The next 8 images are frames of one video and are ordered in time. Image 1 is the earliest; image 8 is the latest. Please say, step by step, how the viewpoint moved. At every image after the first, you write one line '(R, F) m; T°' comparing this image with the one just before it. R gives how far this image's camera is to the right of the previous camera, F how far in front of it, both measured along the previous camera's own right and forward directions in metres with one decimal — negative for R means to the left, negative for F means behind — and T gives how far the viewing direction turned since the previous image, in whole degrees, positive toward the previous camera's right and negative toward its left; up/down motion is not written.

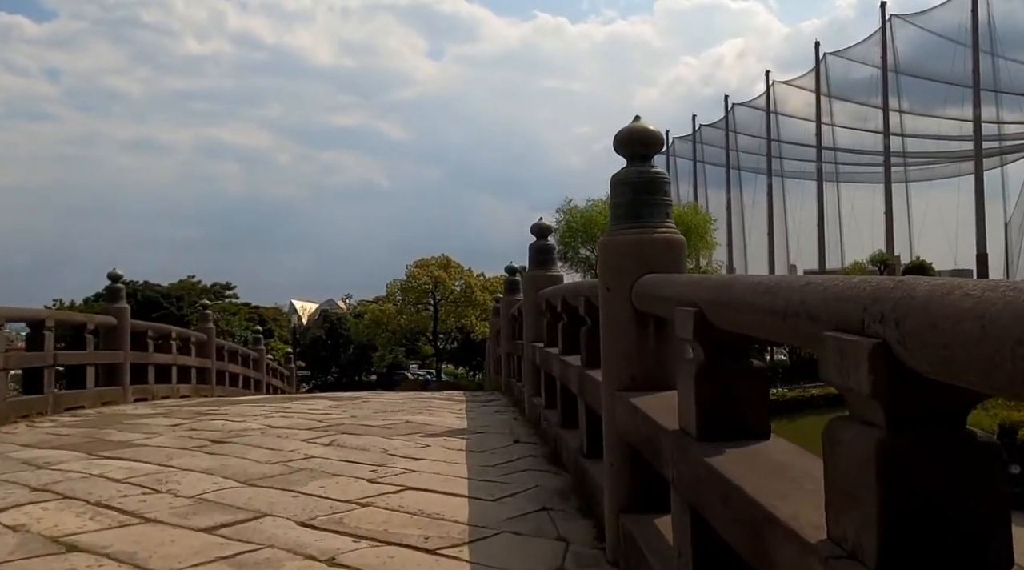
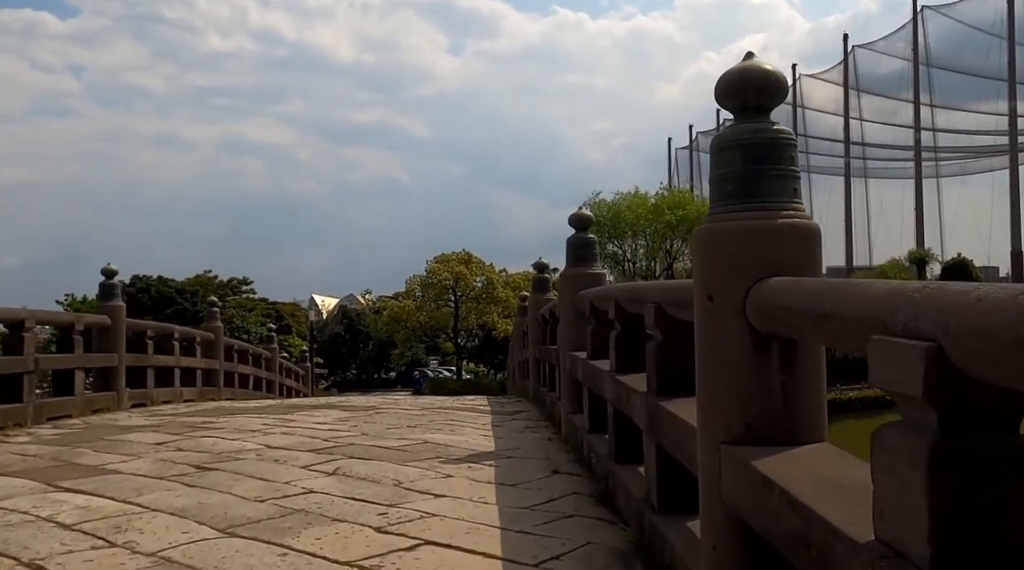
(-0.1, +0.8) m; -1°
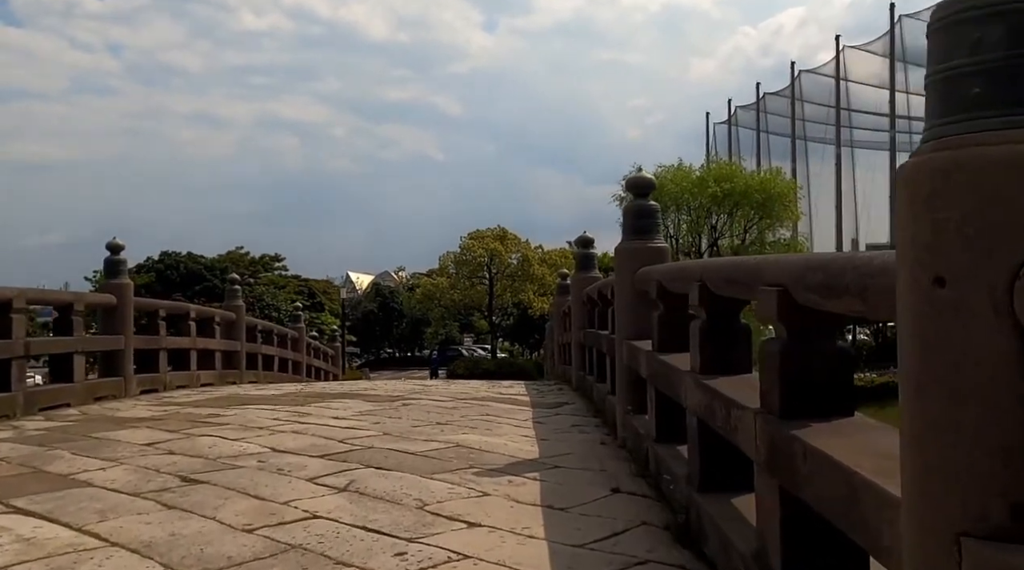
(-0.1, +0.8) m; -2°
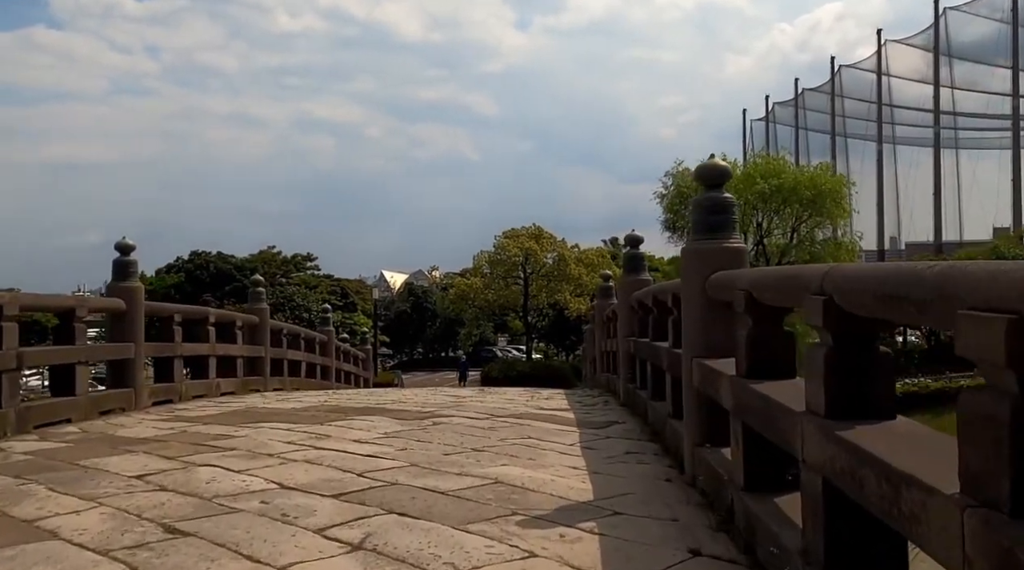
(-0.1, +0.7) m; -2°
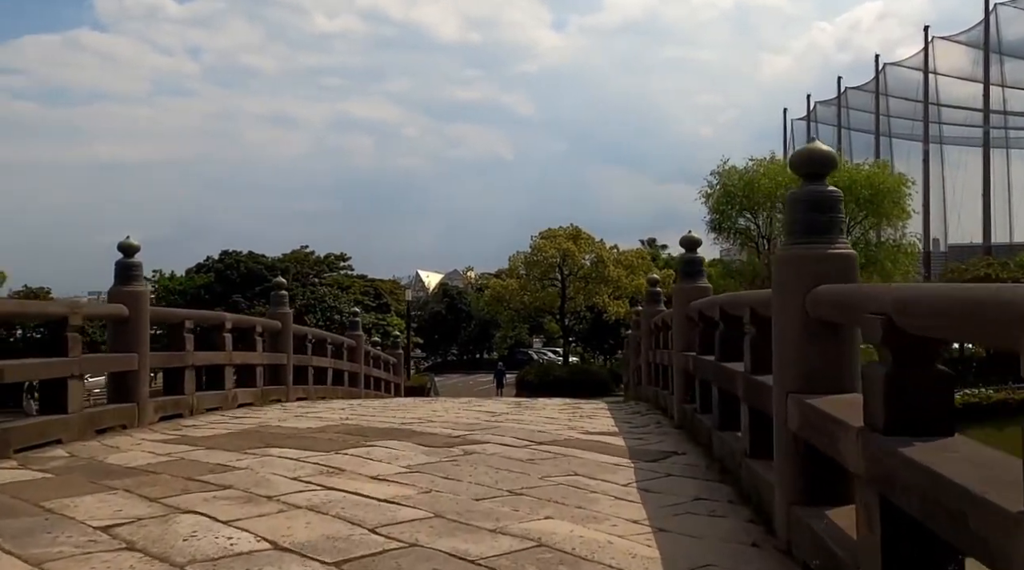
(0.0, +0.7) m; -2°
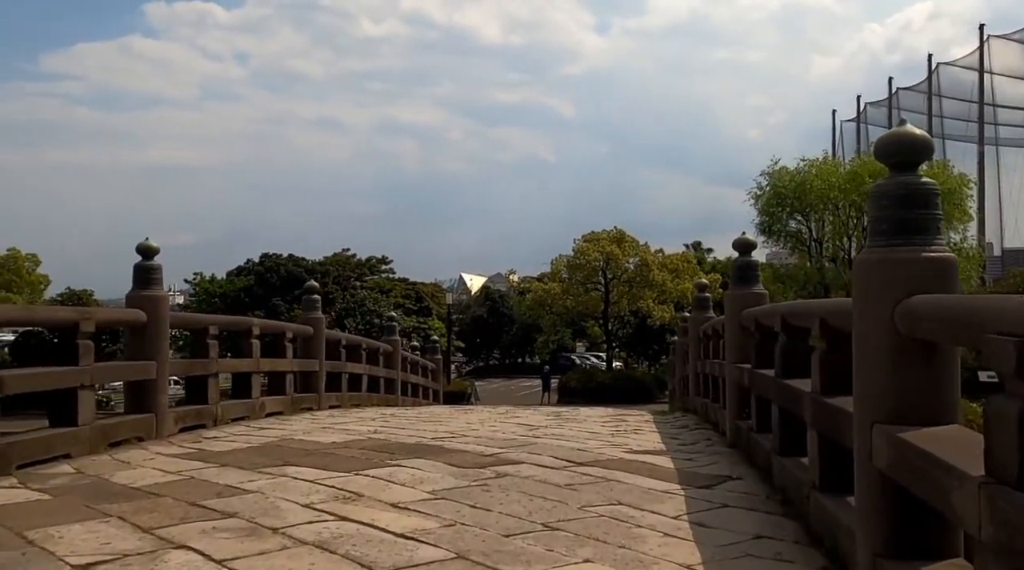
(0.0, +0.4) m; -3°
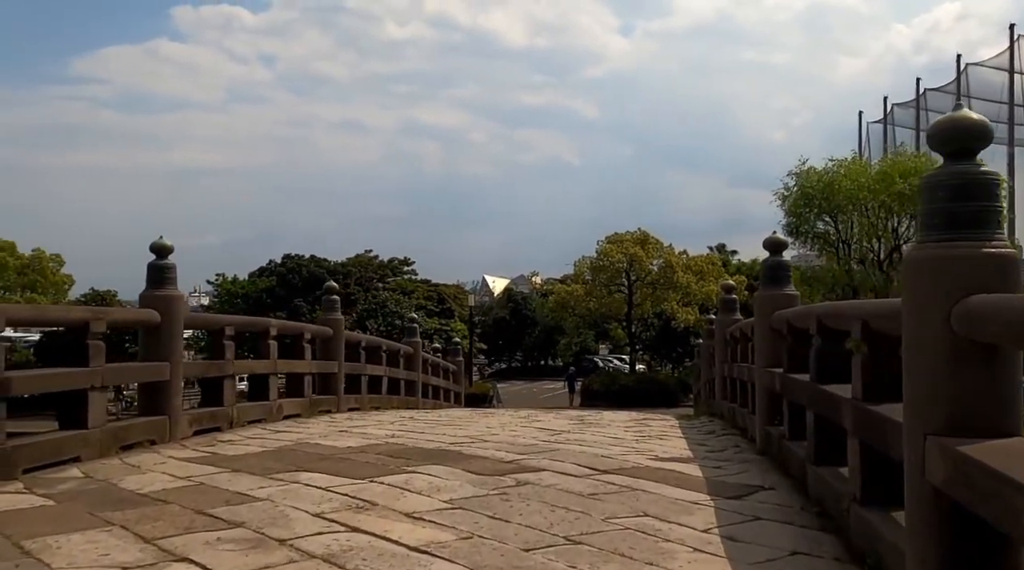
(0.0, +0.2) m; -1°
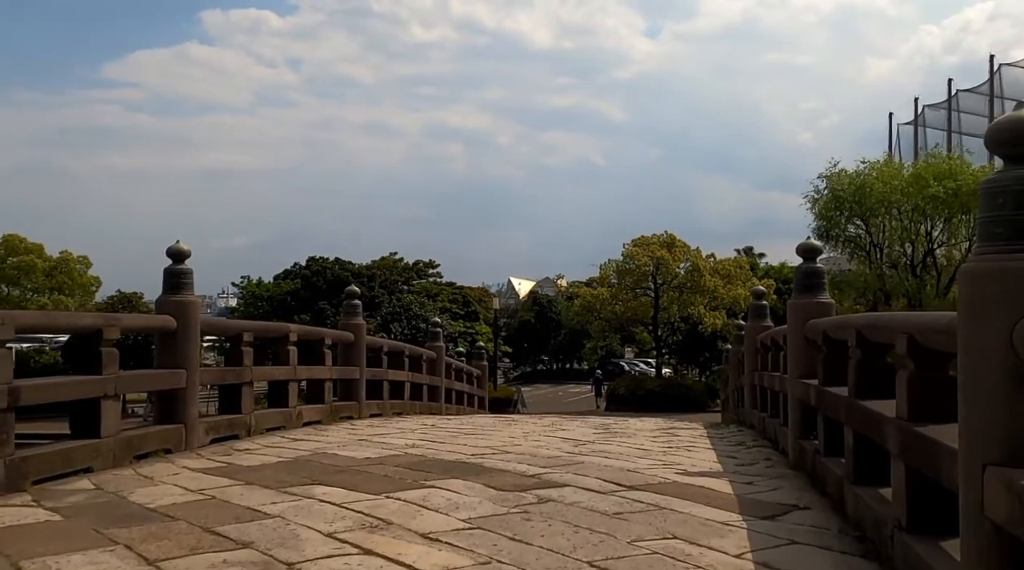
(0.0, +0.2) m; -2°
